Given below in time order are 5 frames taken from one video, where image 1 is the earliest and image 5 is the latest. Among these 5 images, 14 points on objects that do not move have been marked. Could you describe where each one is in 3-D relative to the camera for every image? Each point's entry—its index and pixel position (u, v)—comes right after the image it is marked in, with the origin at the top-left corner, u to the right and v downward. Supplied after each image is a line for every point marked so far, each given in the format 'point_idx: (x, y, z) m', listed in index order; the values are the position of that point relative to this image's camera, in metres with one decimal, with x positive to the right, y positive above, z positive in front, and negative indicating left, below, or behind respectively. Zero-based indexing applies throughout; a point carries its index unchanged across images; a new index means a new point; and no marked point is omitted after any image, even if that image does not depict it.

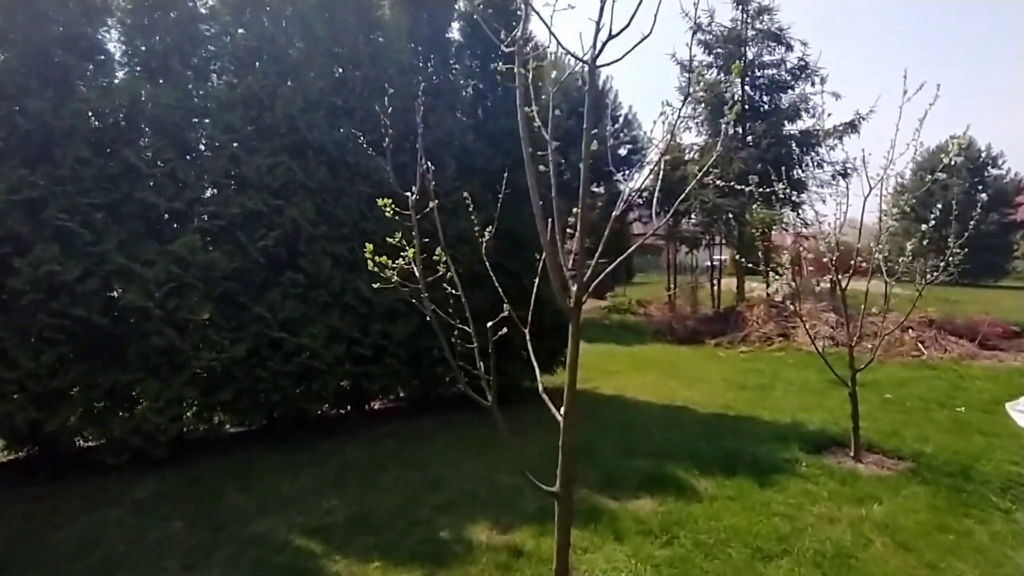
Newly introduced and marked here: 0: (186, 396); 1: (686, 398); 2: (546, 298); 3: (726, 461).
0: (-3.0, -1.0, +5.5) m
1: (+2.4, -1.5, +8.1) m
2: (+0.4, -0.2, +7.7) m
3: (+1.9, -1.5, +5.2) m
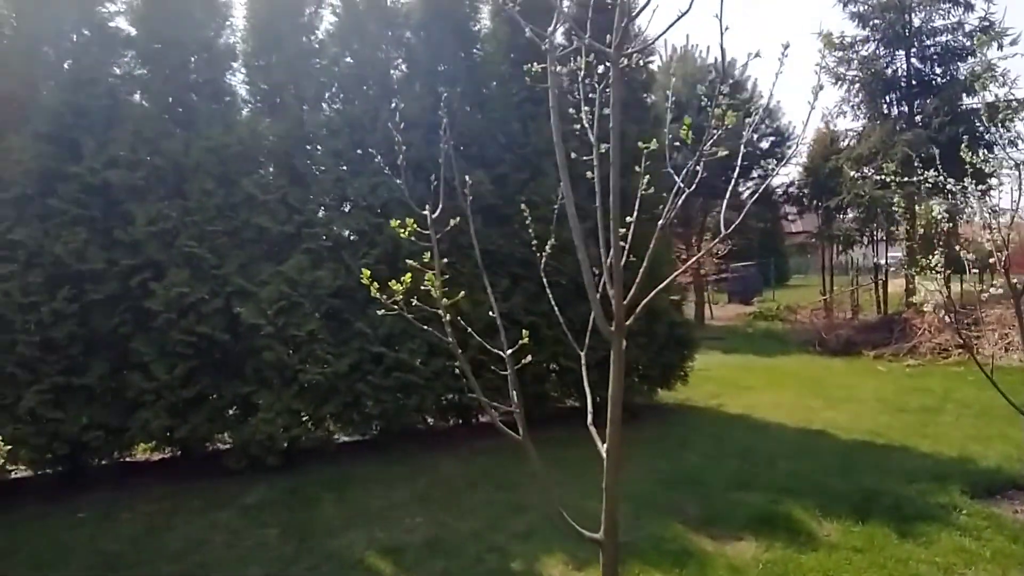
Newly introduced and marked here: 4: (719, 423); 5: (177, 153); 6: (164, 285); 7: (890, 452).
0: (-2.1, -1.2, +5.8) m
1: (+3.7, -1.6, +7.1) m
2: (+1.7, -0.3, +7.2) m
3: (+2.6, -1.6, +4.4) m
4: (+2.5, -1.7, +7.3) m
5: (-3.3, +1.3, +5.8) m
6: (-3.2, 0.0, +5.5) m
7: (+3.7, -1.6, +5.8) m
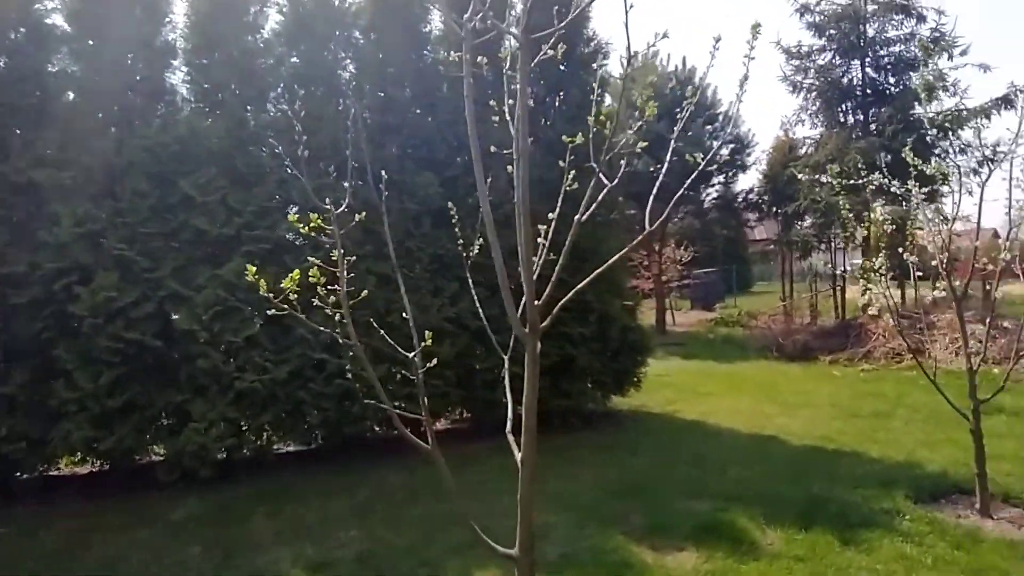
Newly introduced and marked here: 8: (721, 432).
0: (-2.6, -1.2, +5.5) m
1: (+3.2, -1.7, +7.1) m
2: (+1.1, -0.3, +7.1) m
3: (+2.1, -1.6, +4.3) m
4: (+2.0, -1.7, +7.2) m
5: (-3.8, +1.3, +5.5) m
6: (-3.7, 0.0, +5.2) m
7: (+3.2, -1.7, +5.8) m
8: (+2.5, -1.7, +7.1) m
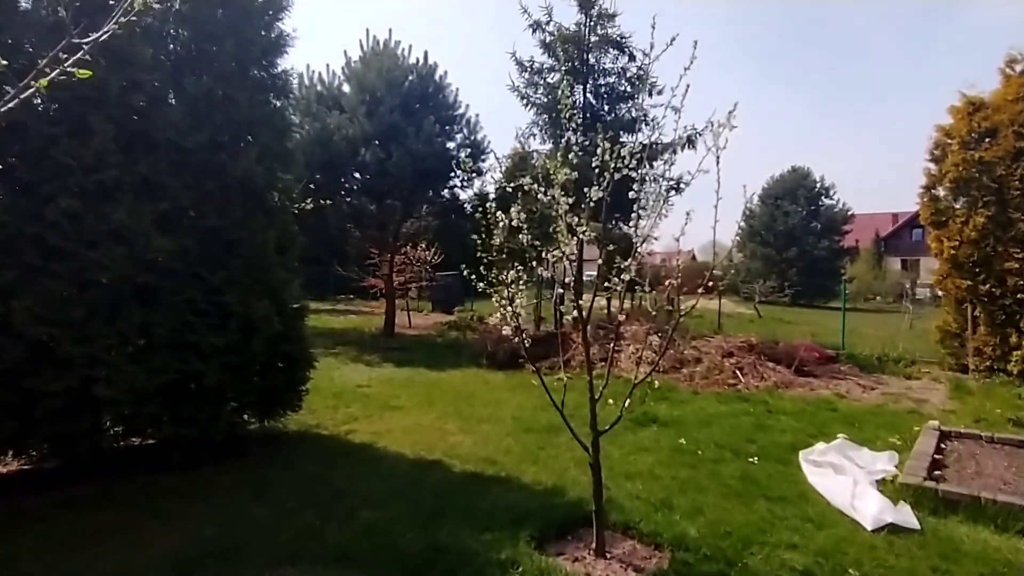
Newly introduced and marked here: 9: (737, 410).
0: (-5.4, -1.1, +2.9) m
1: (-0.7, -1.8, +6.5) m
2: (-2.5, -0.3, +5.8) m
3: (-0.6, -1.7, +3.6) m
4: (-1.9, -1.8, +6.1) m
5: (-6.4, +1.5, +2.4) m
6: (-6.2, +0.2, +2.2) m
7: (-0.2, -1.8, +5.3) m
8: (-1.3, -1.8, +6.2) m
9: (+3.3, -1.8, +8.7) m
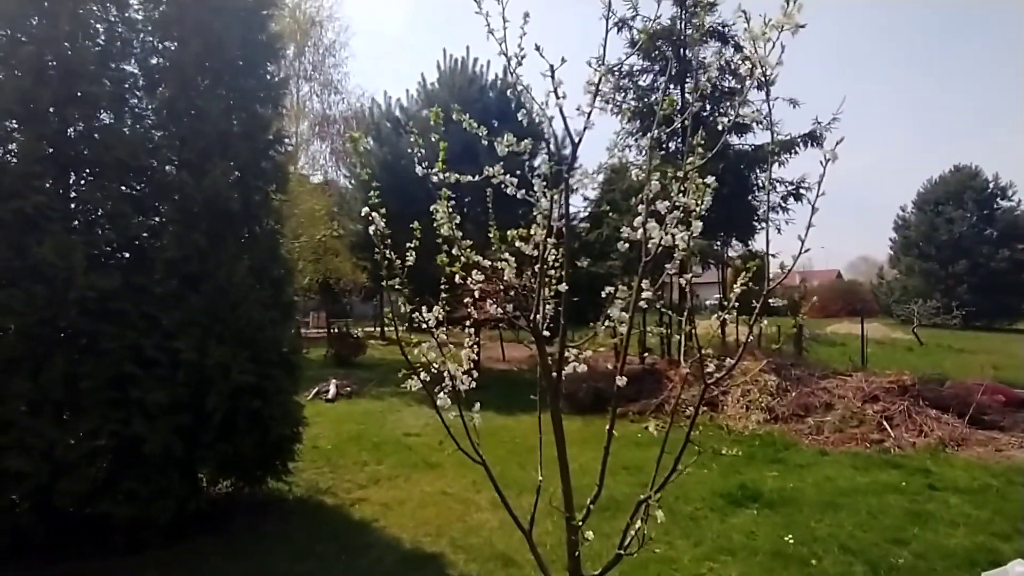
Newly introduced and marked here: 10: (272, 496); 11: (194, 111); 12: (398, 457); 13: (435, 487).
0: (-5.8, -1.4, +2.5) m
1: (-0.4, -2.1, +5.0) m
2: (-2.4, -0.7, +4.7) m
3: (-0.9, -1.9, +2.1) m
4: (-1.6, -2.1, +4.9) m
5: (-6.9, +1.2, +2.4) m
6: (-6.8, -0.1, +2.0) m
7: (-0.2, -2.0, +3.8) m
8: (-1.1, -2.1, +4.9) m
9: (+3.9, -2.1, +6.3) m
10: (-2.4, -2.1, +5.9) m
11: (-2.8, +1.5, +5.1) m
12: (-1.4, -2.1, +7.5) m
13: (-0.8, -2.1, +6.3) m
